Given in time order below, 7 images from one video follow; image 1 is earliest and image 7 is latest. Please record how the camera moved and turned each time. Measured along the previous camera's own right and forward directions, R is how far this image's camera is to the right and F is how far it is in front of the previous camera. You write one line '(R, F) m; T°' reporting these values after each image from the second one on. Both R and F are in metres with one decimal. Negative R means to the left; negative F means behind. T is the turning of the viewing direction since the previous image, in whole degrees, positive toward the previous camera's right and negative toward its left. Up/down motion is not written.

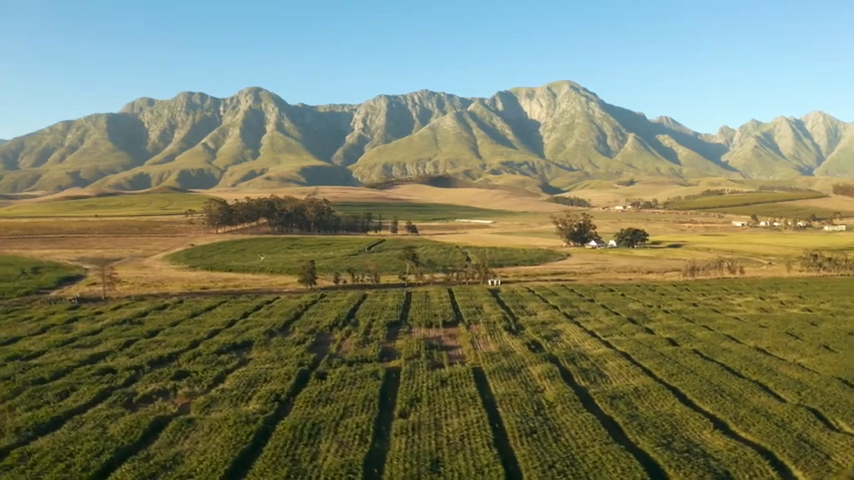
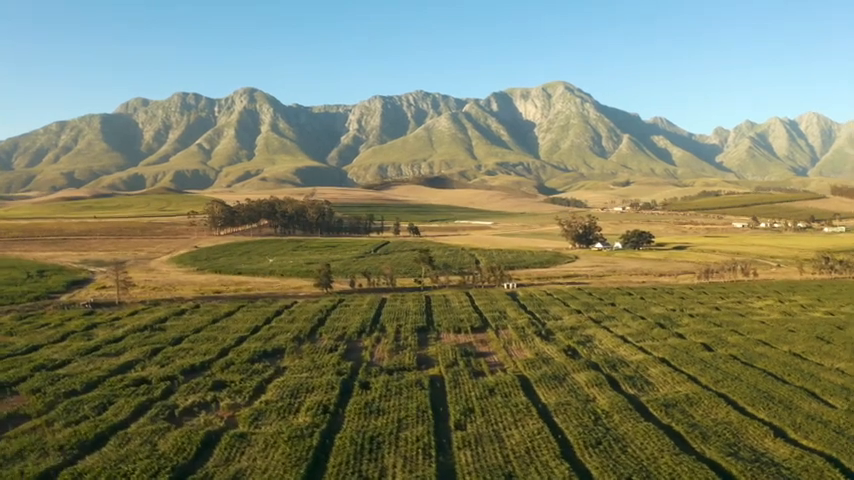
(-2.3, +0.7) m; +1°
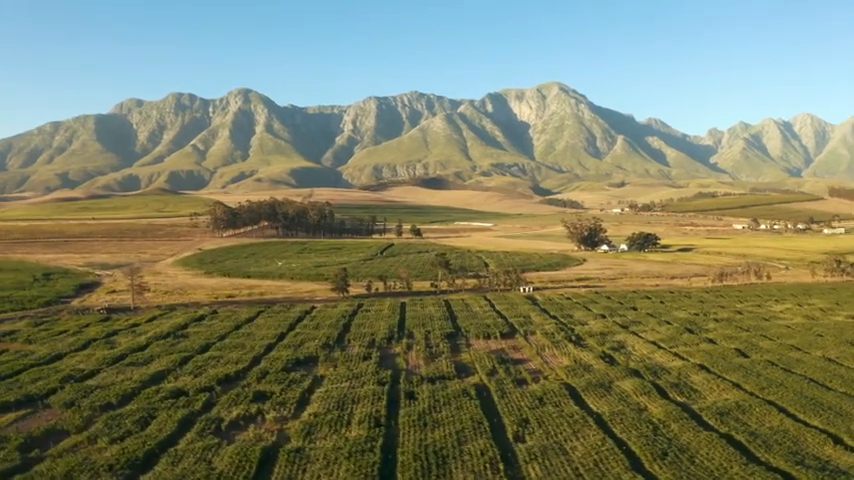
(-2.3, +0.6) m; +1°
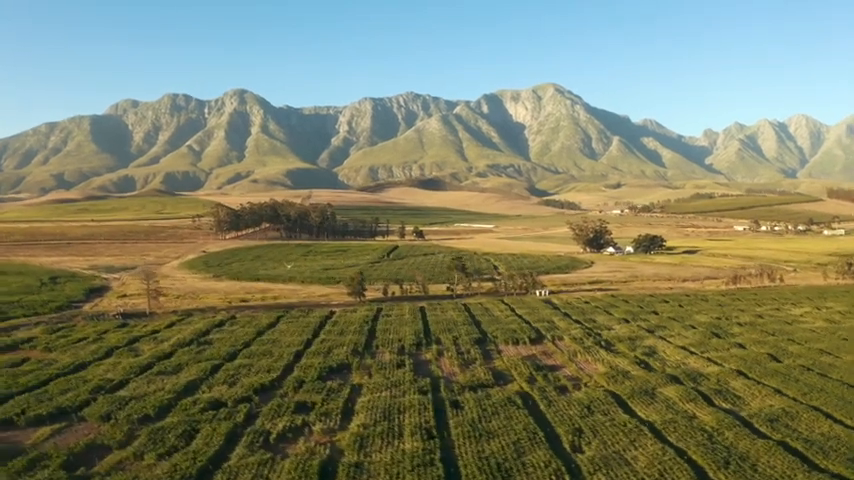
(-2.1, +0.5) m; 0°
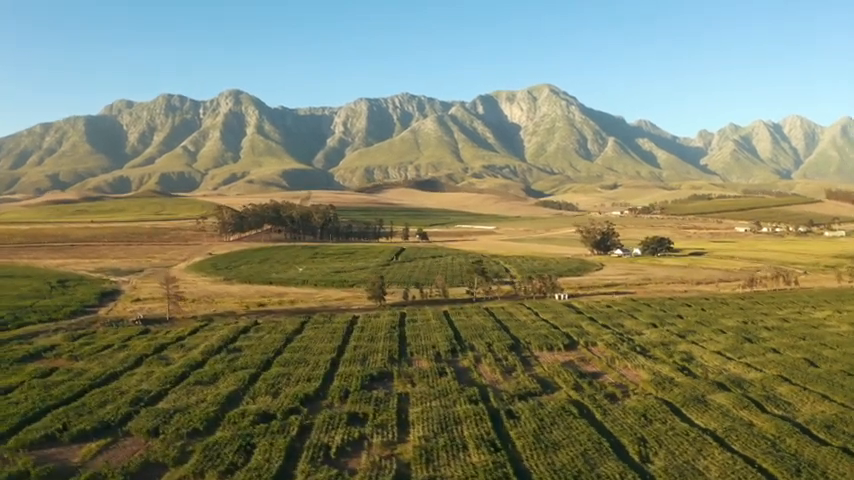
(-2.5, +0.5) m; +1°
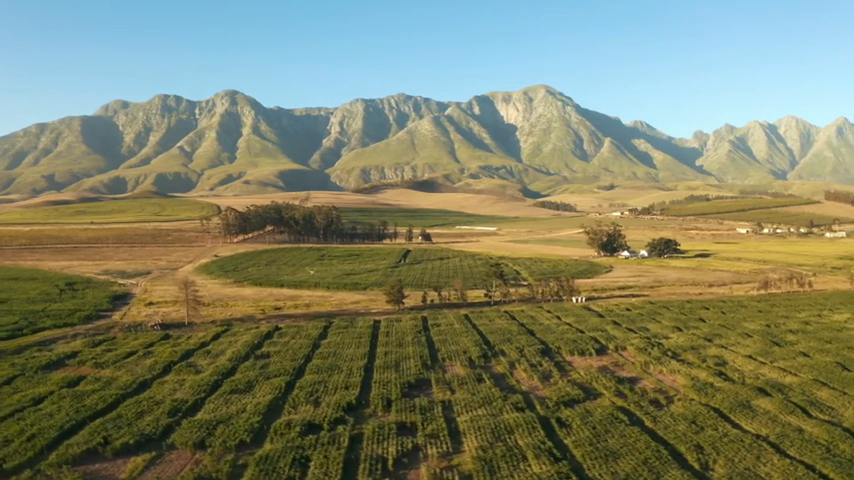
(-2.2, +0.4) m; 0°
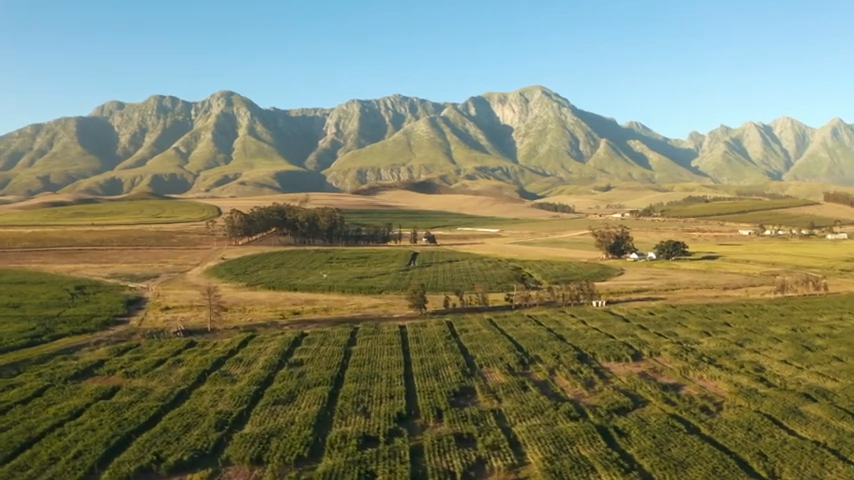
(-2.5, +0.4) m; 0°
